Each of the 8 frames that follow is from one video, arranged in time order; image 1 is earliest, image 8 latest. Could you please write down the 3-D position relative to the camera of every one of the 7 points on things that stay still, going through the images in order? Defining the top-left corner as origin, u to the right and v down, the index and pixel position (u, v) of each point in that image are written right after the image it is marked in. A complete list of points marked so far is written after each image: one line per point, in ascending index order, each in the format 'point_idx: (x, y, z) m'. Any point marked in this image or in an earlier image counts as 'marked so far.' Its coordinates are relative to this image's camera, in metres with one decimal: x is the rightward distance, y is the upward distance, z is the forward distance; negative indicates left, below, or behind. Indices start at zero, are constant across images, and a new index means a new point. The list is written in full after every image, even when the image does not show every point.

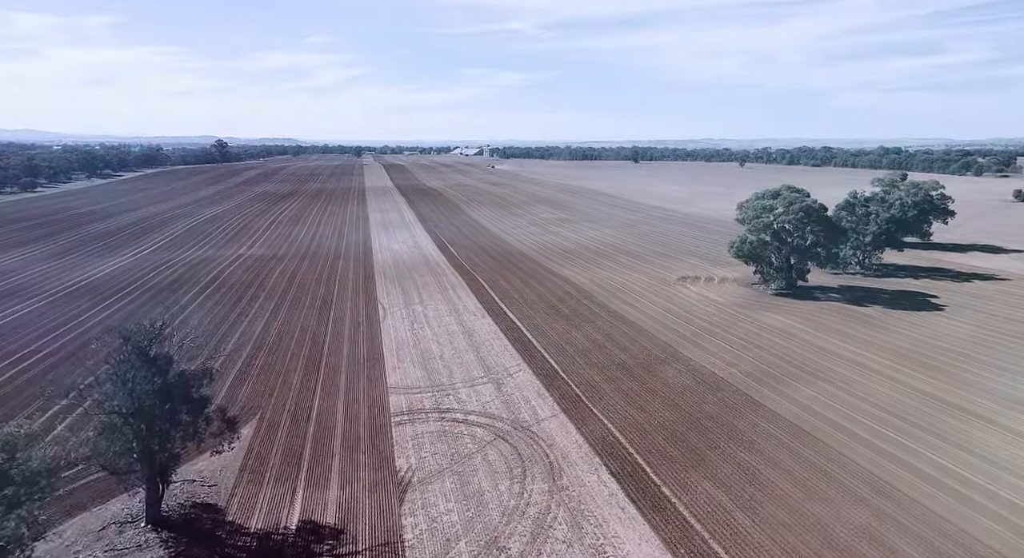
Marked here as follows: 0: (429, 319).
0: (-2.4, -1.3, +15.1) m
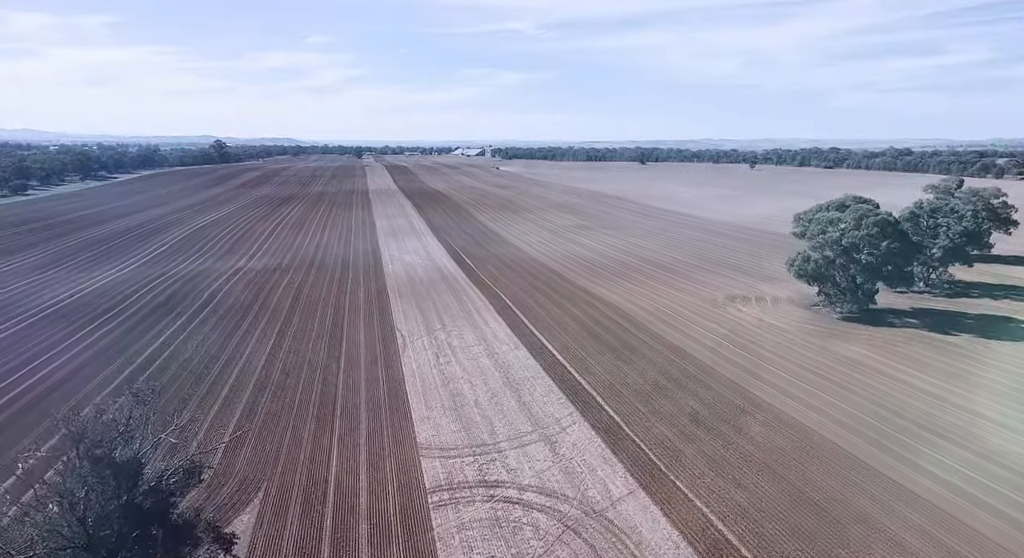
0: (-1.4, -1.9, +13.2) m
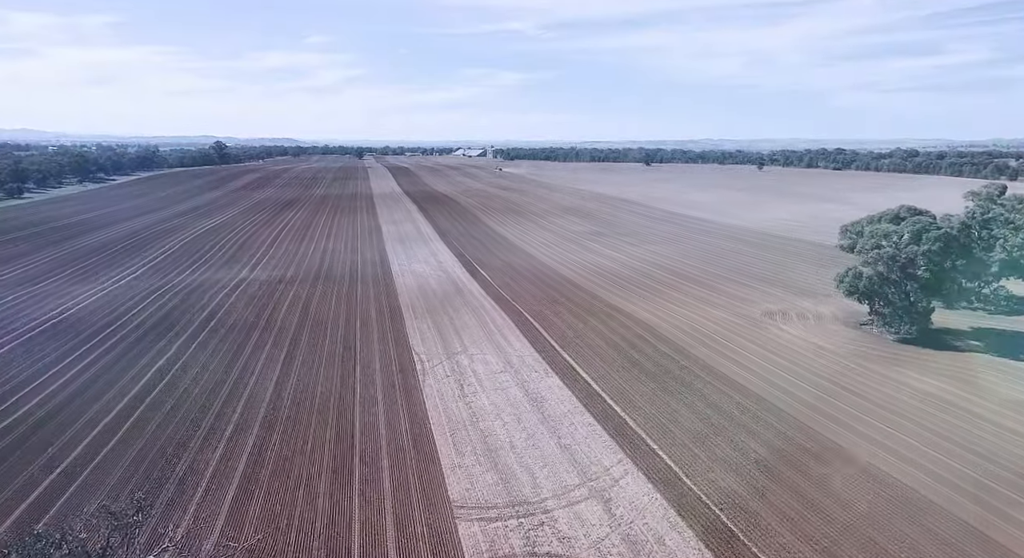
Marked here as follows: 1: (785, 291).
0: (-0.7, -2.4, +12.1) m
1: (+9.6, -0.4, +18.3) m
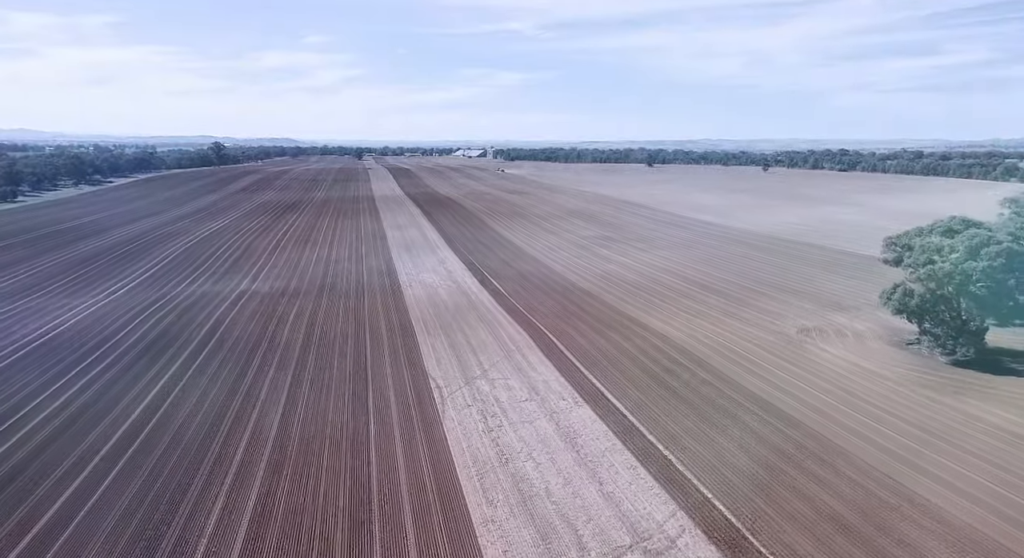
0: (-0.2, -2.8, +11.1) m
1: (+10.2, -0.9, +17.3) m
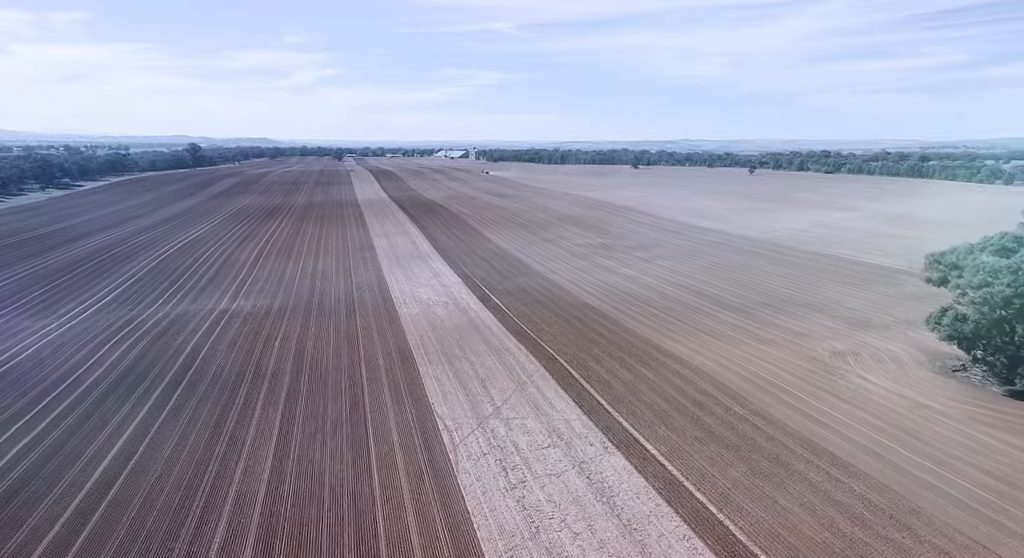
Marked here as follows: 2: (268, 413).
0: (+0.3, -3.4, +9.8) m
1: (+10.4, -1.4, +16.4) m
2: (-5.9, -3.0, +12.8) m
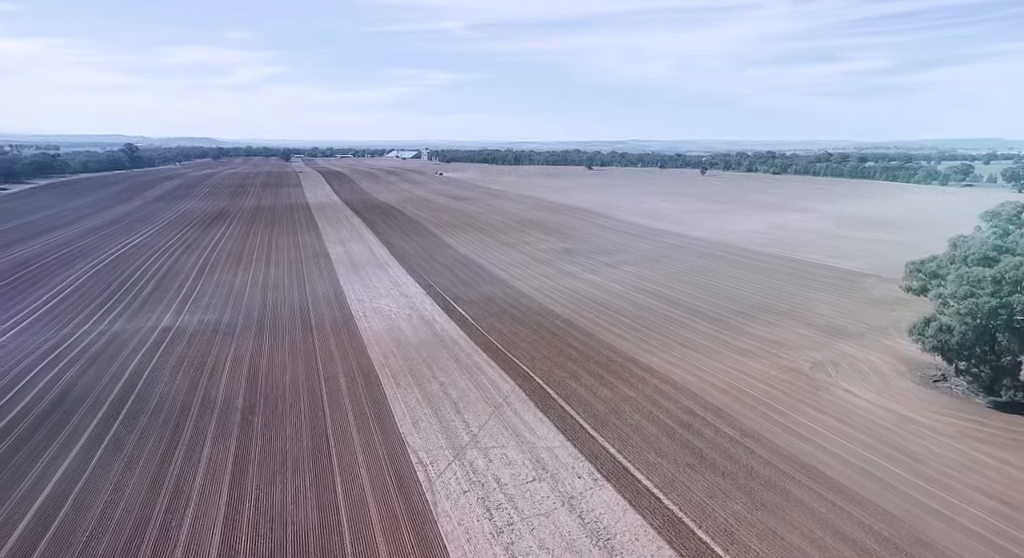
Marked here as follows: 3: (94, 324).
0: (0.0, -3.8, +9.0) m
1: (+9.5, -1.6, +16.4) m
2: (-6.4, -3.5, +11.5) m
3: (-15.7, -1.7, +19.7) m
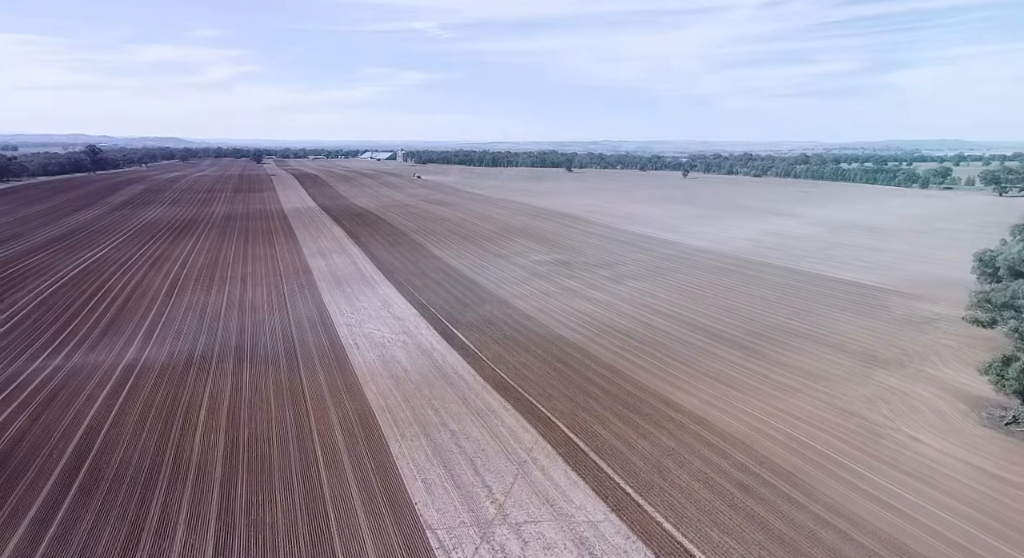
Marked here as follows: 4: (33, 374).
0: (+0.7, -4.6, +7.4) m
1: (+9.8, -2.3, +15.2) m
2: (-5.8, -4.4, +9.6) m
3: (-15.5, -2.6, +17.4) m
4: (-14.9, -2.9, +16.2) m
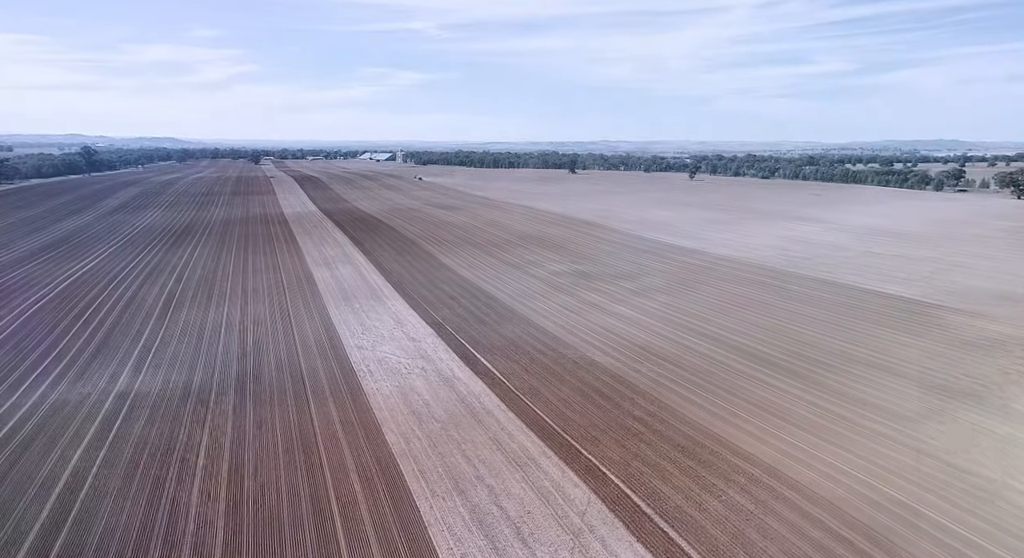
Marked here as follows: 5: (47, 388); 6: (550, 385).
0: (+1.7, -5.2, +5.8) m
1: (+10.7, -2.9, +13.6) m
2: (-4.9, -5.0, +8.0) m
3: (-14.6, -3.3, +15.7) m
4: (-13.9, -3.6, +14.5) m
5: (-14.2, -3.2, +16.0) m
6: (+1.1, -3.1, +15.2) m
